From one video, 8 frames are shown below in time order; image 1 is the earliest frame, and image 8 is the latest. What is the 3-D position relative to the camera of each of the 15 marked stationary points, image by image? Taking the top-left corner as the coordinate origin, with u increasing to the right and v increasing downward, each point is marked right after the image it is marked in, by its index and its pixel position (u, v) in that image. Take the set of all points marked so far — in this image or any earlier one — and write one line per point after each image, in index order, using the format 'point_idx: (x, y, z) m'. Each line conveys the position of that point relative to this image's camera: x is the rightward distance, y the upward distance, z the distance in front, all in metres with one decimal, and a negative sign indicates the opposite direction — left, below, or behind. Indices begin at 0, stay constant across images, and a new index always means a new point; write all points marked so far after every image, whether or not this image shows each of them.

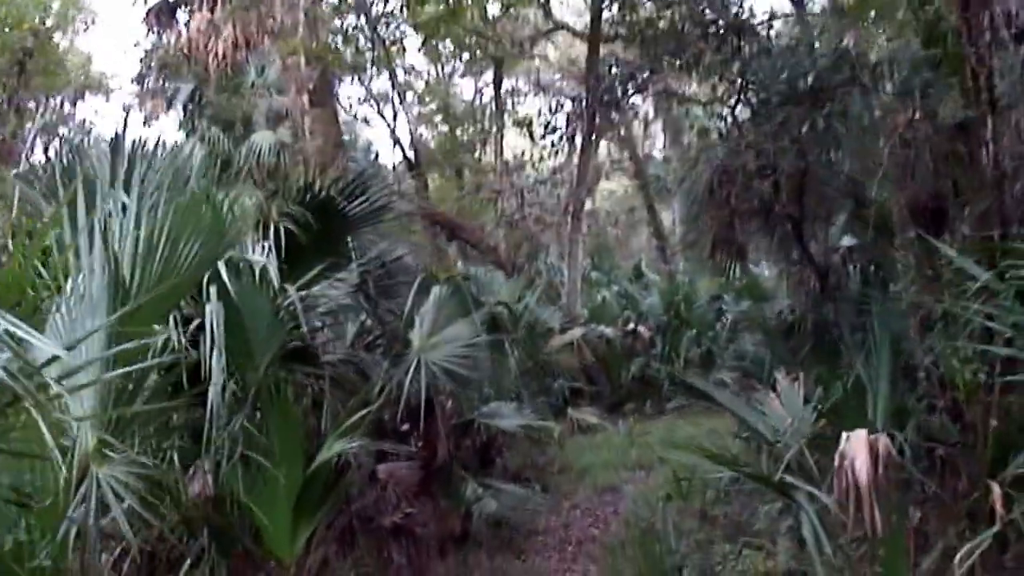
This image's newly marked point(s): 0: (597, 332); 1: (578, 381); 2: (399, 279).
0: (+0.5, -0.3, +11.5) m
1: (+0.4, -0.6, +11.3) m
2: (-0.3, 0.0, +5.4) m
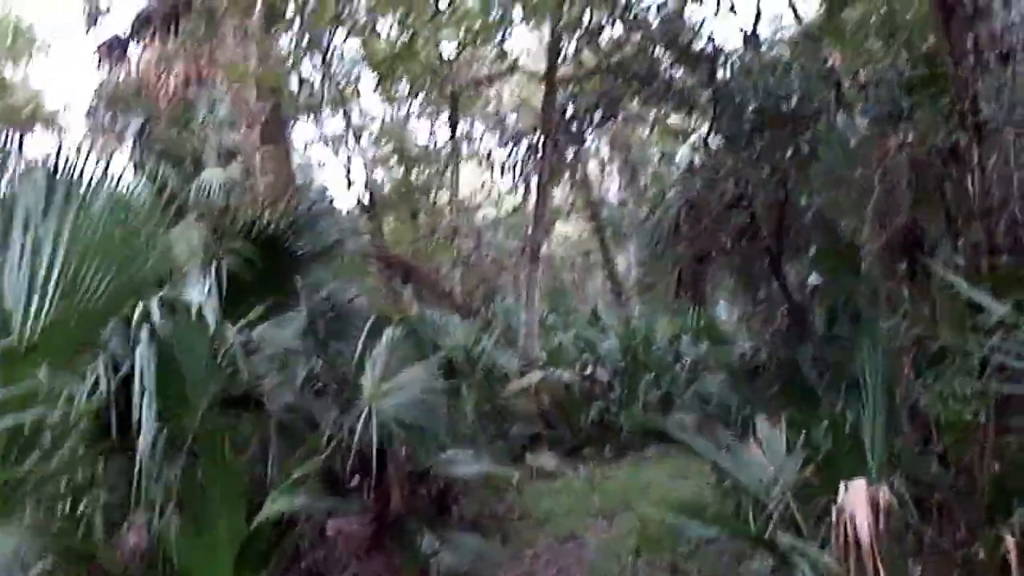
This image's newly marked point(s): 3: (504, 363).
0: (+0.3, -0.6, +11.3) m
1: (+0.1, -0.8, +11.0) m
2: (-0.5, -0.1, +5.1) m
3: (0.0, -0.4, +9.4) m
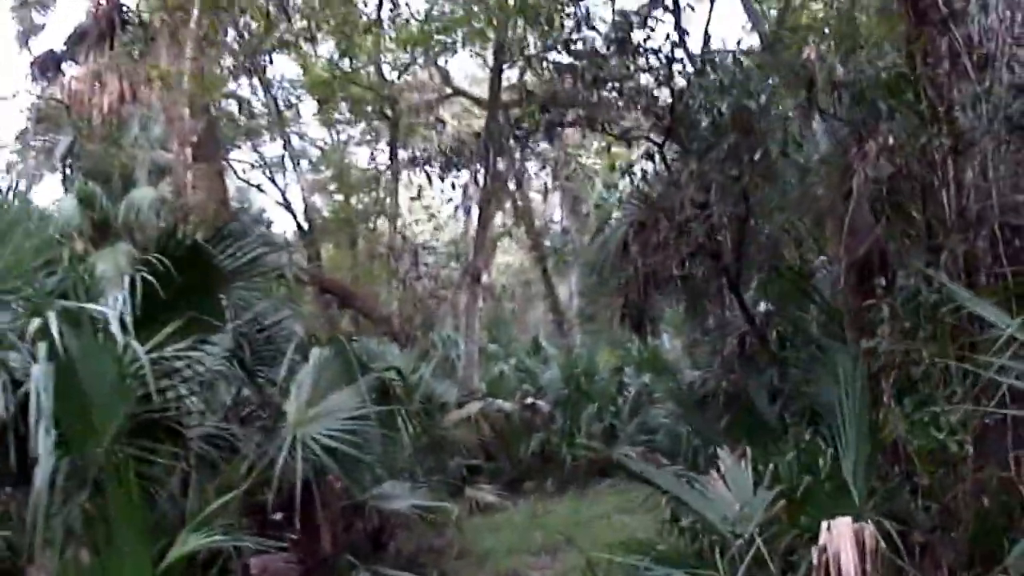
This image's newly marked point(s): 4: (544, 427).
0: (-0.1, -0.7, +11.0) m
1: (-0.2, -1.0, +10.7) m
2: (-0.6, -0.1, +4.8) m
3: (-0.3, -0.5, +9.1) m
4: (+0.2, -0.9, +11.6) m
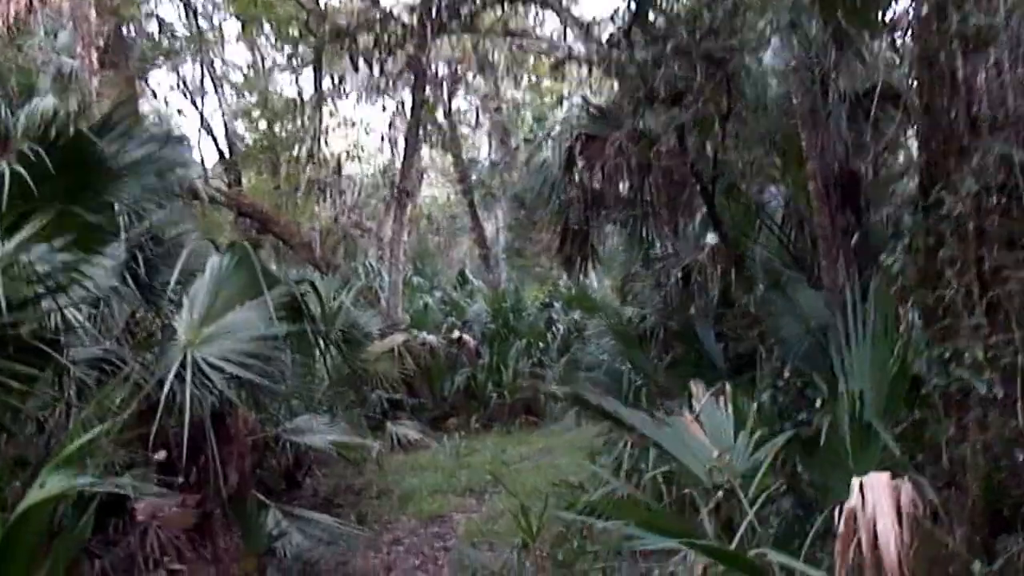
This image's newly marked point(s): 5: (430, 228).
0: (-0.5, -0.3, +10.5) m
1: (-0.7, -0.6, +10.2) m
2: (-0.8, +0.1, +4.3) m
3: (-0.7, -0.2, +8.6) m
4: (-0.3, -0.5, +11.2) m
5: (-0.9, +0.7, +19.9) m
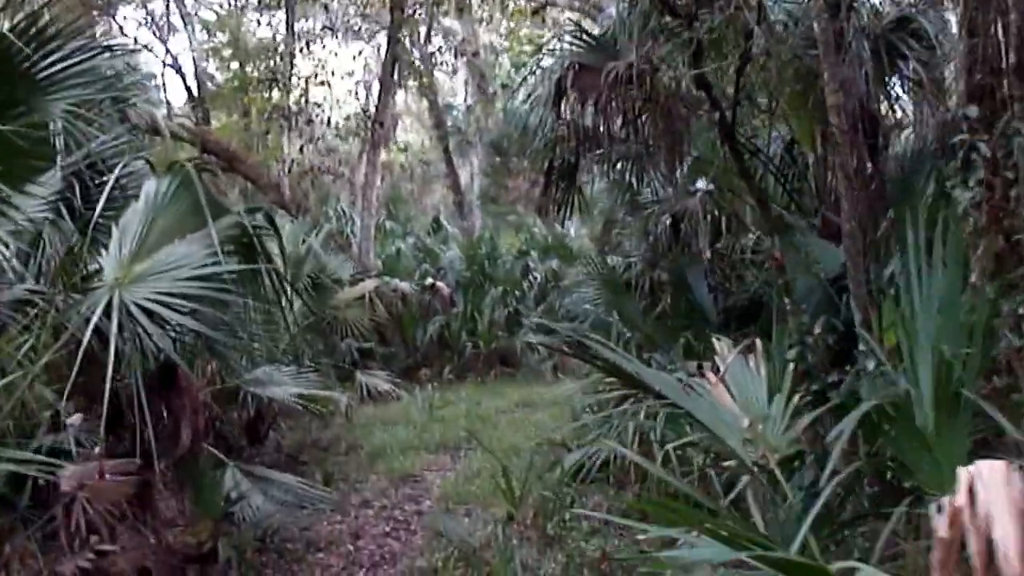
0: (-0.7, 0.0, +10.1) m
1: (-0.8, -0.3, +9.8) m
2: (-0.8, +0.2, +3.9) m
3: (-0.8, +0.1, +8.2) m
4: (-0.4, -0.1, +10.8) m
5: (-1.2, +1.3, +19.5) m
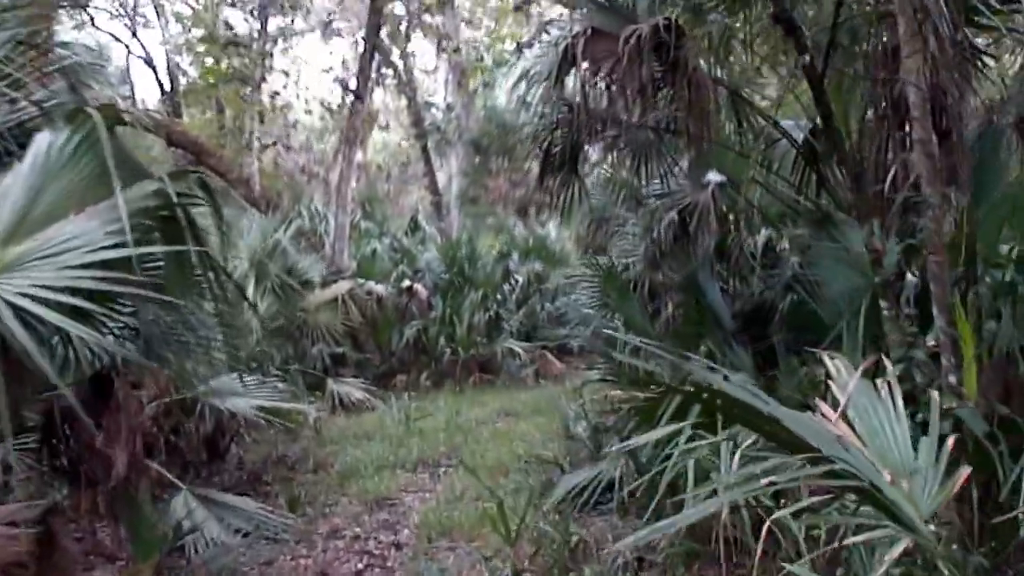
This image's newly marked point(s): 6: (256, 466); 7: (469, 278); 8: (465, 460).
0: (-0.8, 0.0, +9.5) m
1: (-0.9, -0.3, +9.2) m
2: (-0.8, +0.2, +3.3) m
3: (-0.9, +0.1, +7.6) m
4: (-0.5, -0.2, +10.2) m
5: (-1.4, +1.2, +18.8) m
6: (-0.8, -0.6, +5.8) m
7: (-0.2, +0.1, +10.5) m
8: (-0.2, -0.6, +5.9) m
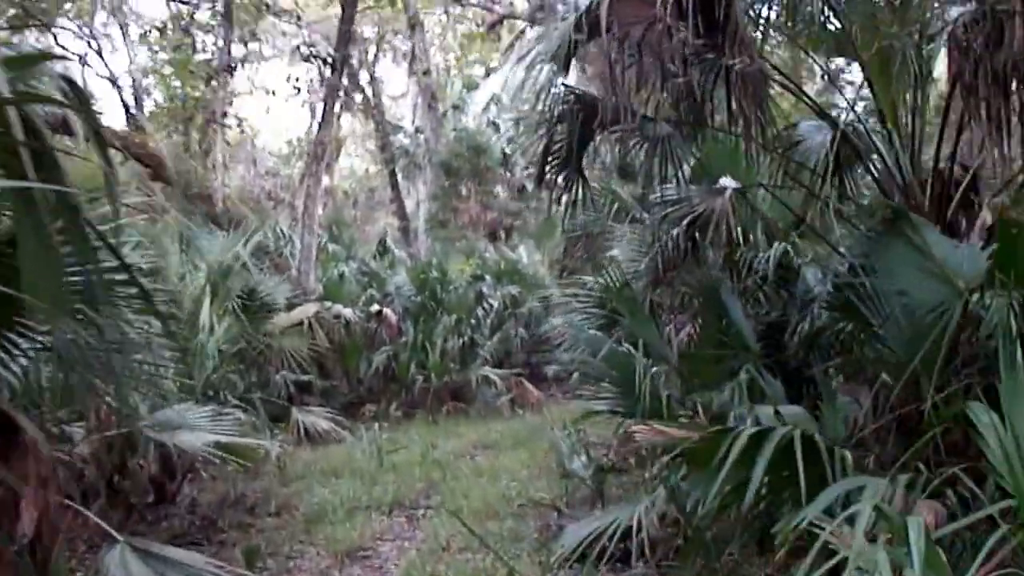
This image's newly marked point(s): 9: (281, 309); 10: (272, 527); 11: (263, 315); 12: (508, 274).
0: (-0.9, -0.1, +8.8) m
1: (-1.0, -0.4, +8.5) m
2: (-0.8, +0.2, +2.6) m
3: (-0.9, 0.0, +6.9) m
4: (-0.6, -0.3, +9.5) m
5: (-1.7, +1.0, +18.2) m
6: (-0.9, -0.6, +5.2) m
7: (-0.4, -0.1, +9.9) m
8: (-0.2, -0.6, +5.2) m
9: (-0.9, -0.1, +7.7) m
10: (-0.6, -0.6, +4.9) m
11: (-1.0, -0.1, +7.0) m
12: (0.0, +0.1, +10.6) m
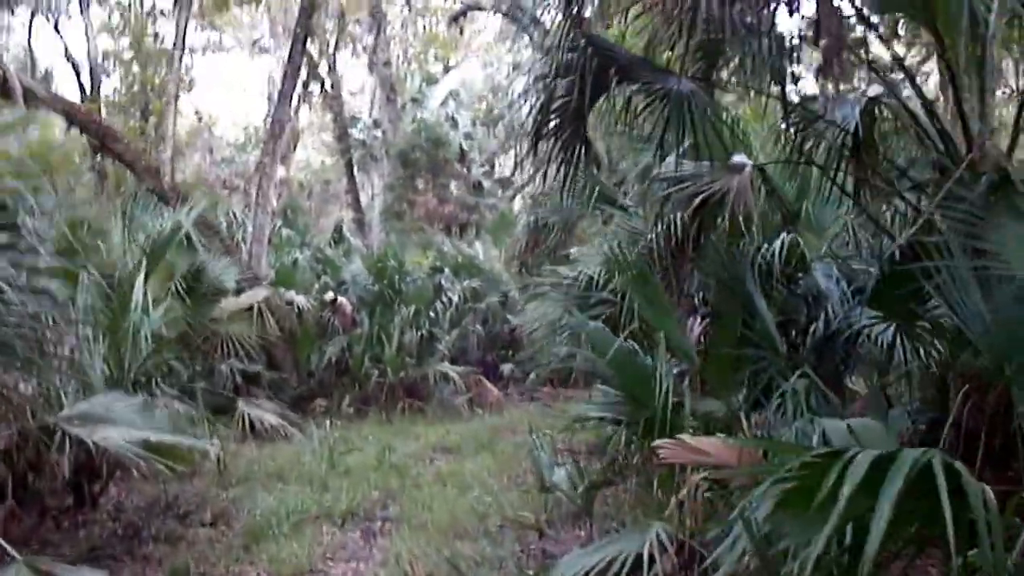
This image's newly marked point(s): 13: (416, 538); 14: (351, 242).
0: (-1.0, 0.0, +8.1) m
1: (-1.1, -0.3, +7.9) m
2: (-0.8, +0.3, +2.0) m
3: (-1.0, +0.1, +6.3) m
4: (-0.8, -0.2, +8.8) m
5: (-2.0, +1.1, +17.5) m
6: (-0.9, -0.6, +4.5) m
7: (-0.6, 0.0, +9.2) m
8: (-0.3, -0.6, +4.6) m
9: (-1.0, 0.0, +7.1) m
10: (-0.7, -0.6, +4.2) m
11: (-1.1, 0.0, +6.3) m
12: (-0.2, +0.1, +9.9) m
13: (-0.2, -0.6, +4.0) m
14: (-1.0, +0.3, +11.8) m
